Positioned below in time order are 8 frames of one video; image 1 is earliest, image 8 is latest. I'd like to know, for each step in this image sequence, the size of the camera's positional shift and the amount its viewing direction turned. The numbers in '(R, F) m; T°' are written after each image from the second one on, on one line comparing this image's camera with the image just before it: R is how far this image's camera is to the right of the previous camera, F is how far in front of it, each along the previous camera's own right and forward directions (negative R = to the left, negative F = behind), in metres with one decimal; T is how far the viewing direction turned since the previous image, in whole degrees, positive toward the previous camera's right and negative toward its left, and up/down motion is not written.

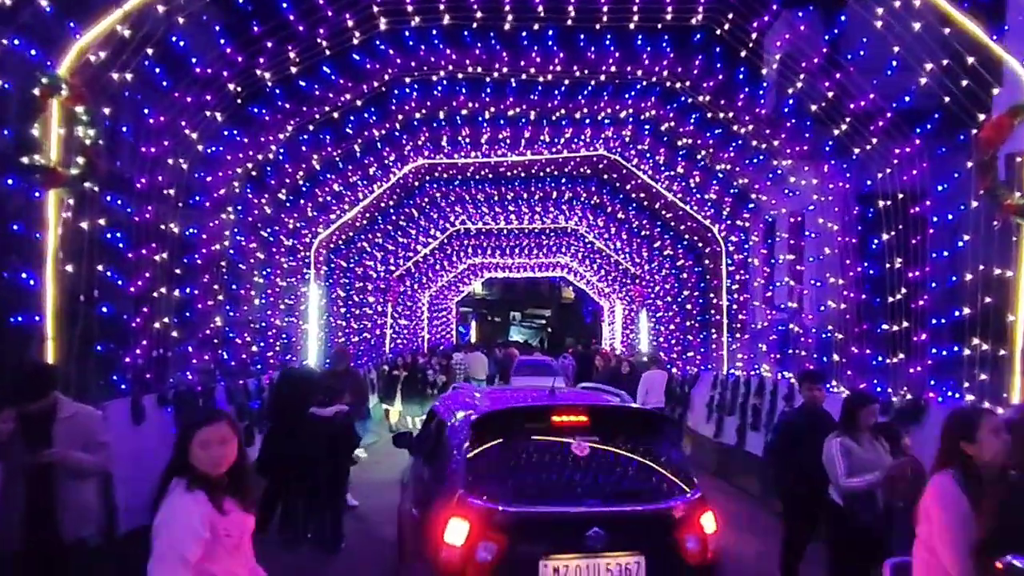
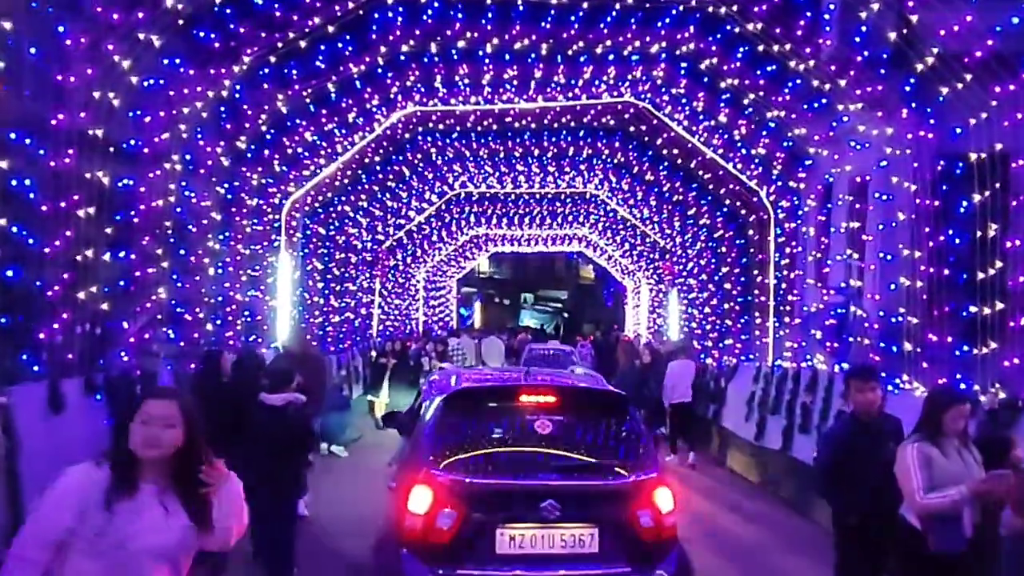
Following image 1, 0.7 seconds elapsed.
(+0.5, +2.7) m; -2°
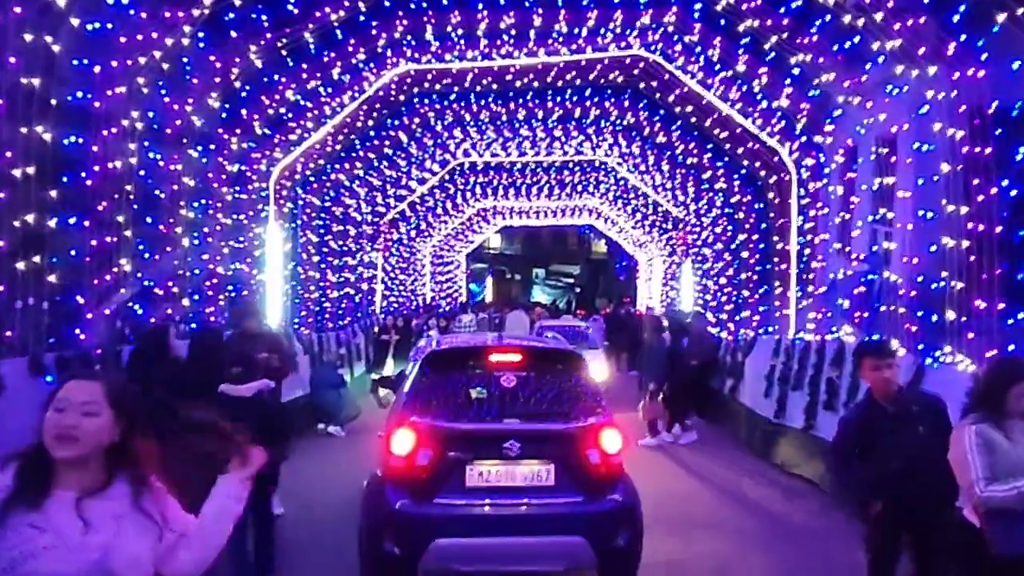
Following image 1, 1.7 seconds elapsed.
(+0.4, +1.2) m; -1°
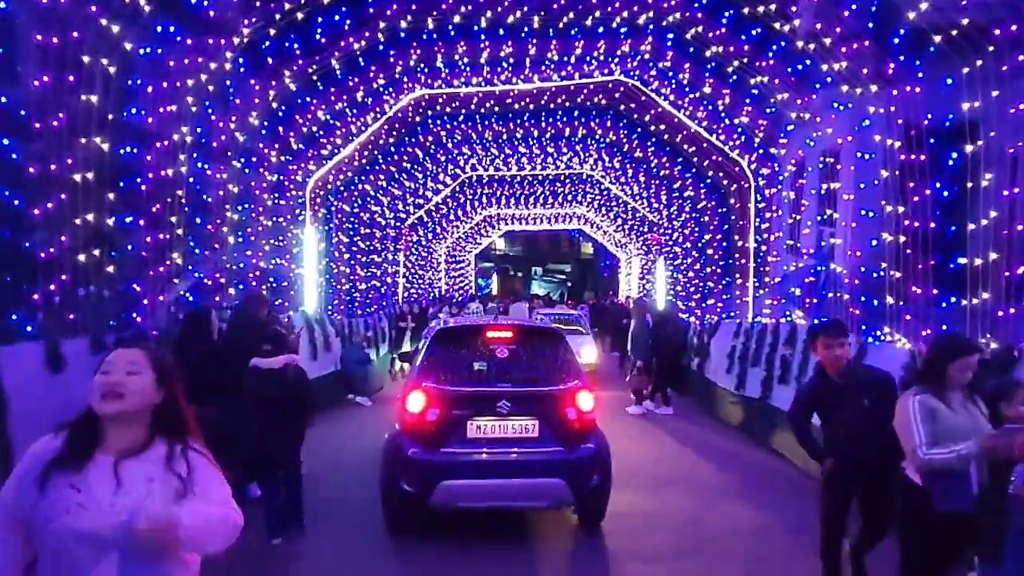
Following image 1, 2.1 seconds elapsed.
(-0.8, -2.1) m; +3°
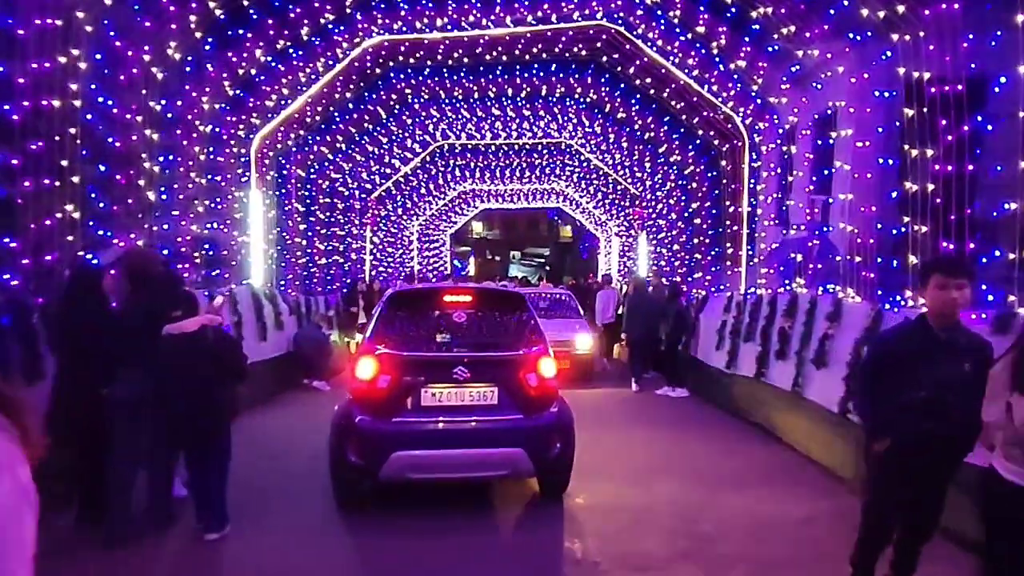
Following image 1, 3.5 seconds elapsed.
(+0.3, +1.9) m; +2°
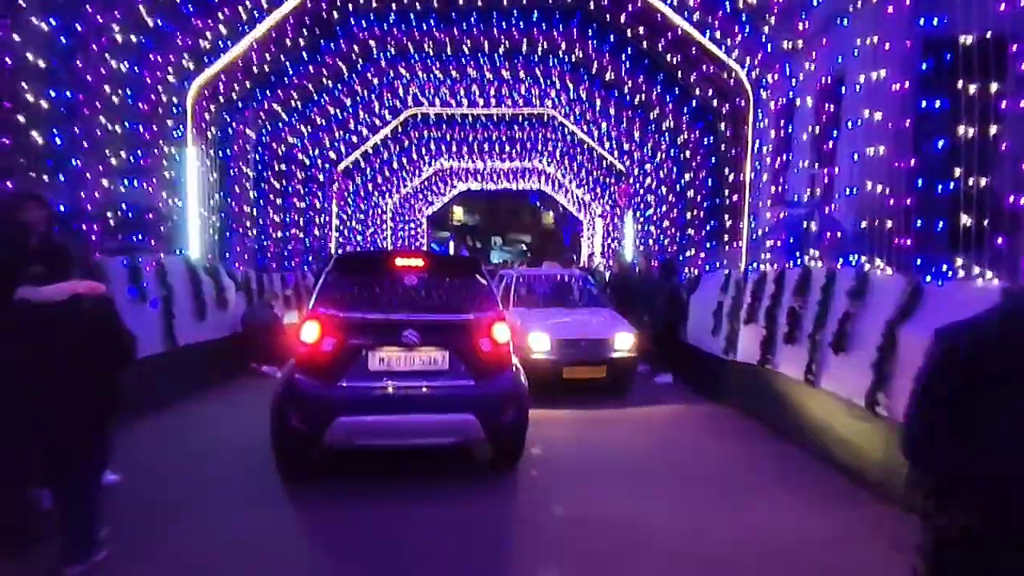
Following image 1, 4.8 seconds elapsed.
(+0.3, +2.1) m; +2°
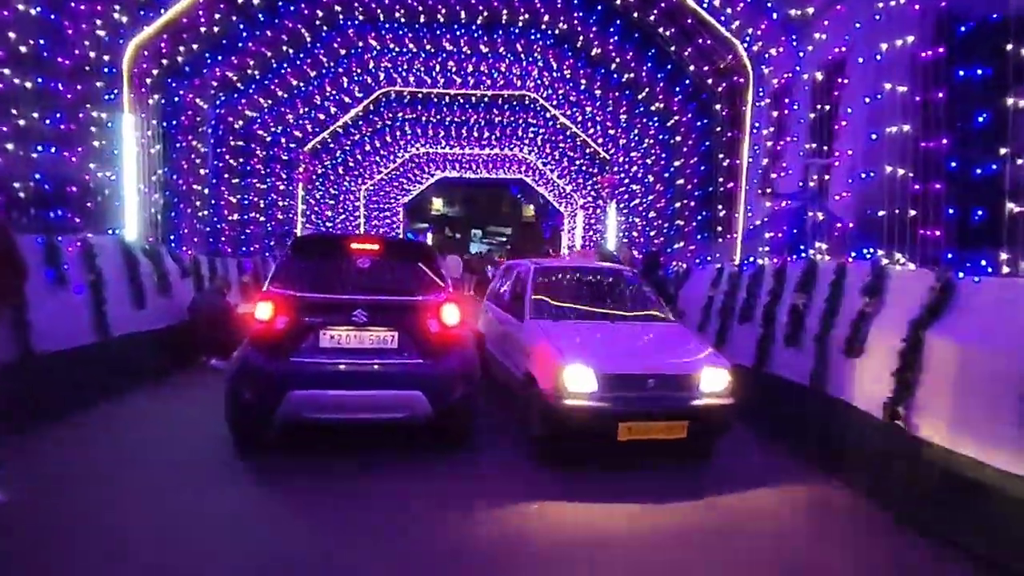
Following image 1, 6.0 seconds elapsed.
(+0.1, +1.4) m; +2°
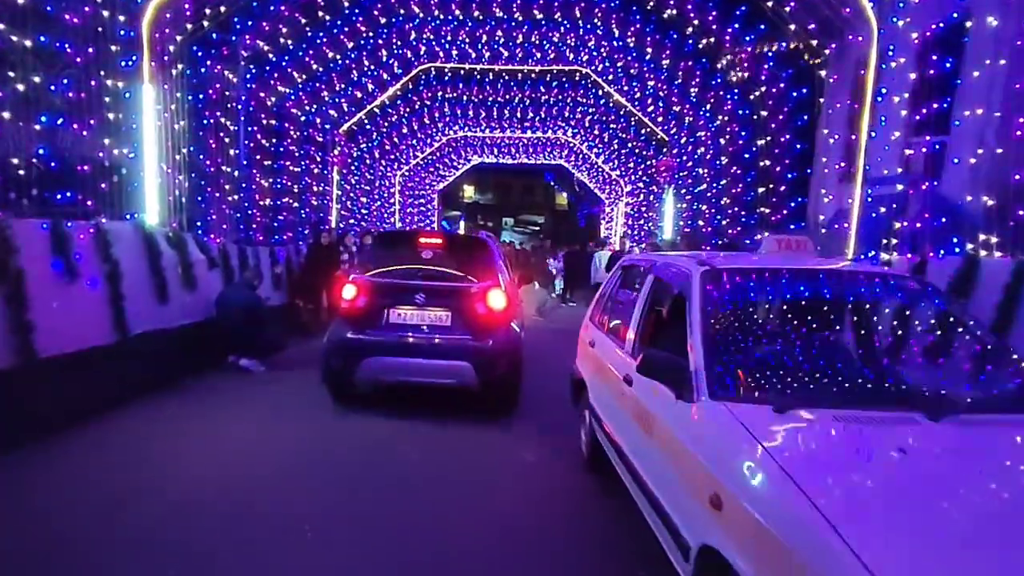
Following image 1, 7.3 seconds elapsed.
(-0.9, +2.0) m; -3°
